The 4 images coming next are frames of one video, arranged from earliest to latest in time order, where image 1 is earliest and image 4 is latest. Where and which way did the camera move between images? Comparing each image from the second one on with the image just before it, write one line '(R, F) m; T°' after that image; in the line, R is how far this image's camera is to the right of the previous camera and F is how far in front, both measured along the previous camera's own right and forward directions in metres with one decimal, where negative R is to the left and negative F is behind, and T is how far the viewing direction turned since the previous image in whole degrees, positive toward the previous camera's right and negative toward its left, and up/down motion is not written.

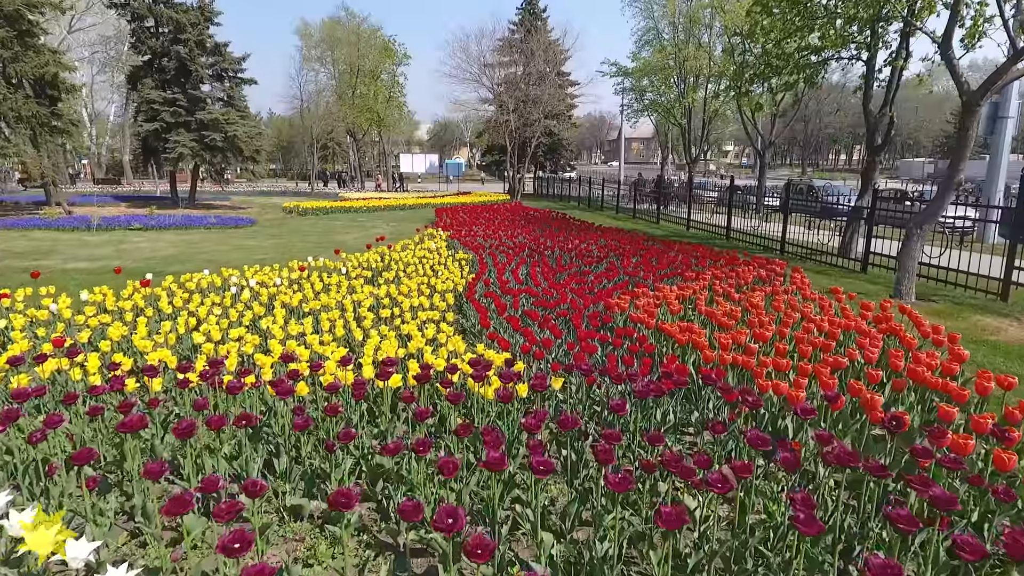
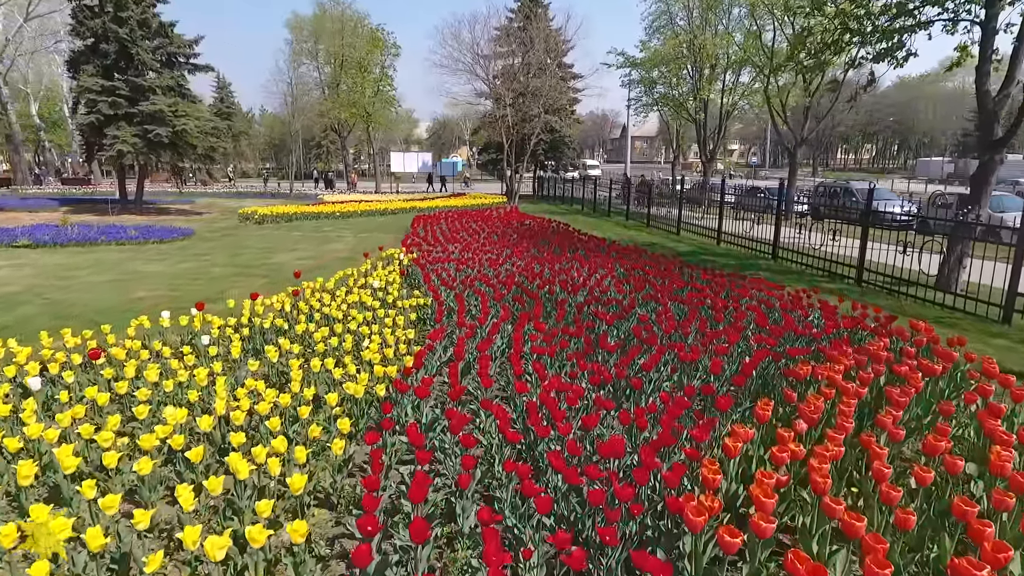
(+0.2, +3.1) m; 0°
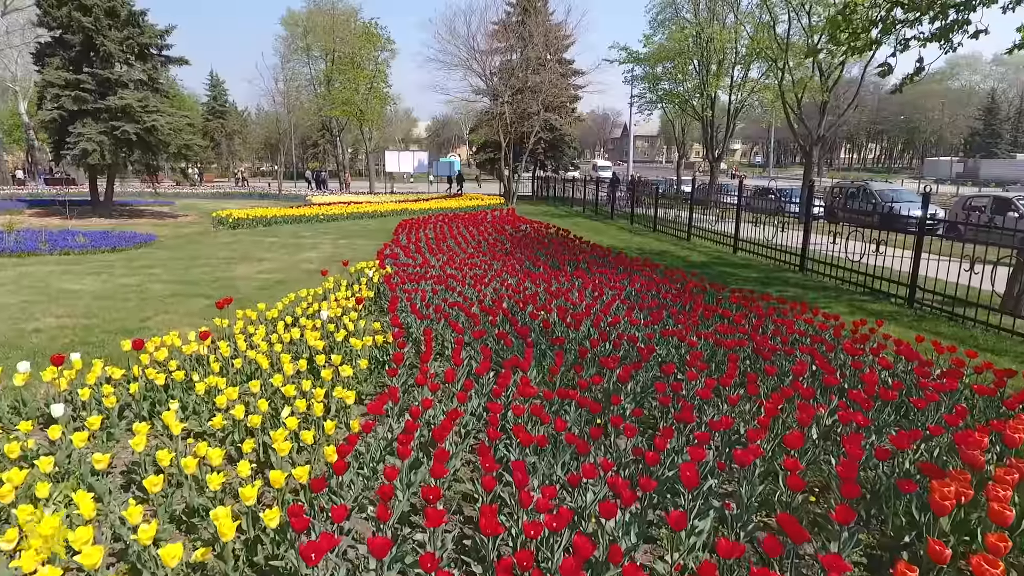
(+0.1, +1.4) m; 0°
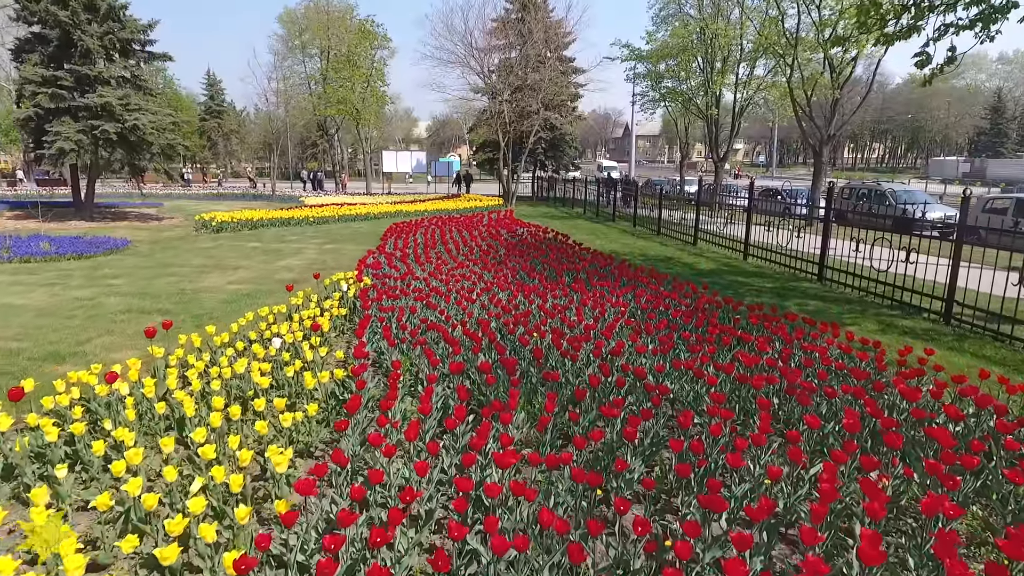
(+0.1, +0.8) m; 0°
